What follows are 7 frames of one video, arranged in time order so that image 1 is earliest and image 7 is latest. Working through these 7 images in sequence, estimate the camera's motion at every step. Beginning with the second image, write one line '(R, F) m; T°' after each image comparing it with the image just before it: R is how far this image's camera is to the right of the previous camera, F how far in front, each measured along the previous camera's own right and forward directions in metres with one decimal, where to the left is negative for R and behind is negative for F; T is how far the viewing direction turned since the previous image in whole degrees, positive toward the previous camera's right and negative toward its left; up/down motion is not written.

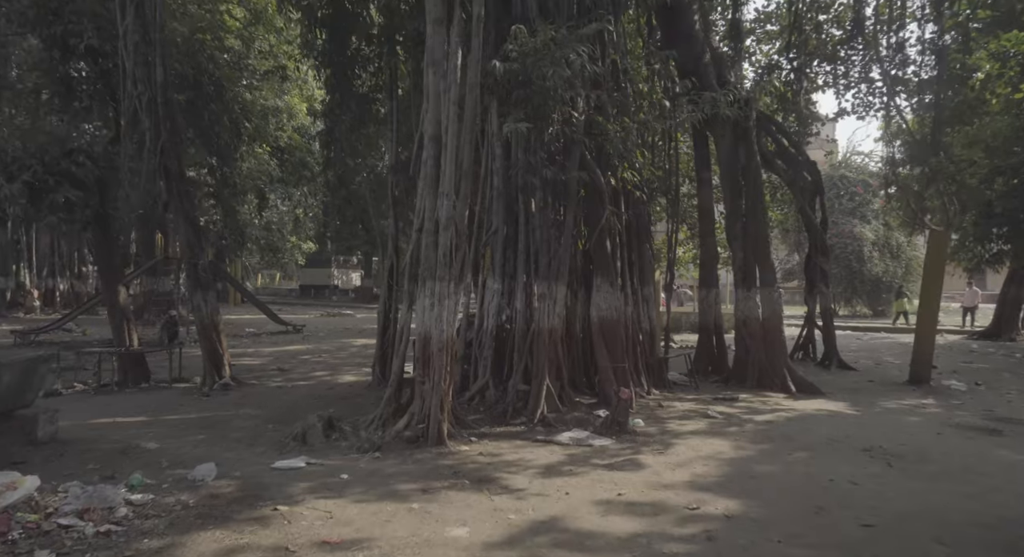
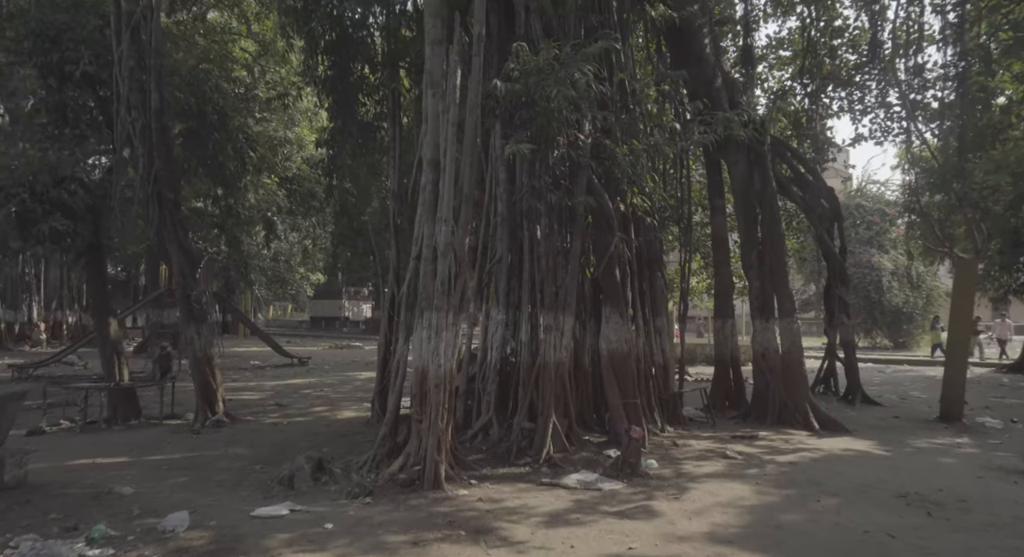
(+0.1, +0.3) m; -1°
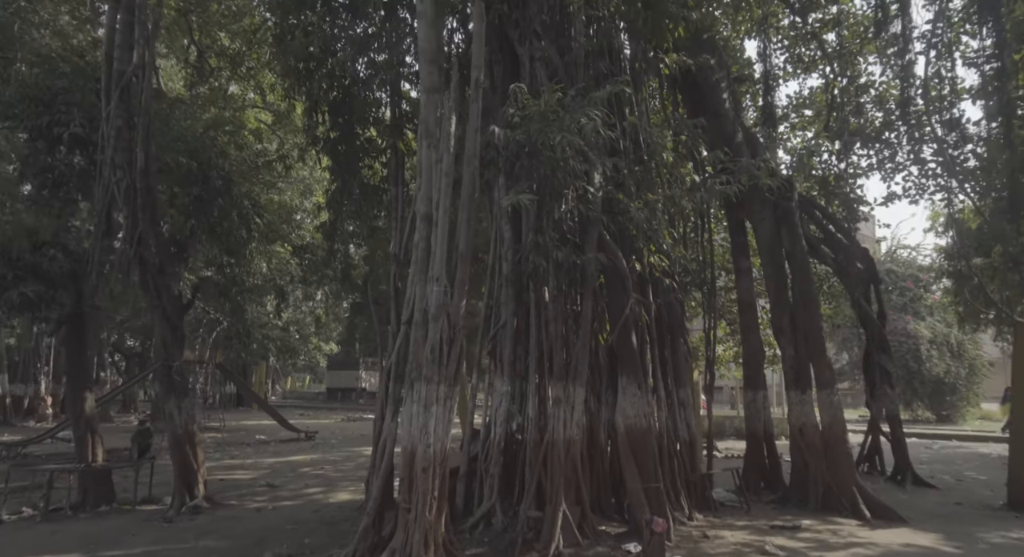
(+0.1, +0.5) m; -2°
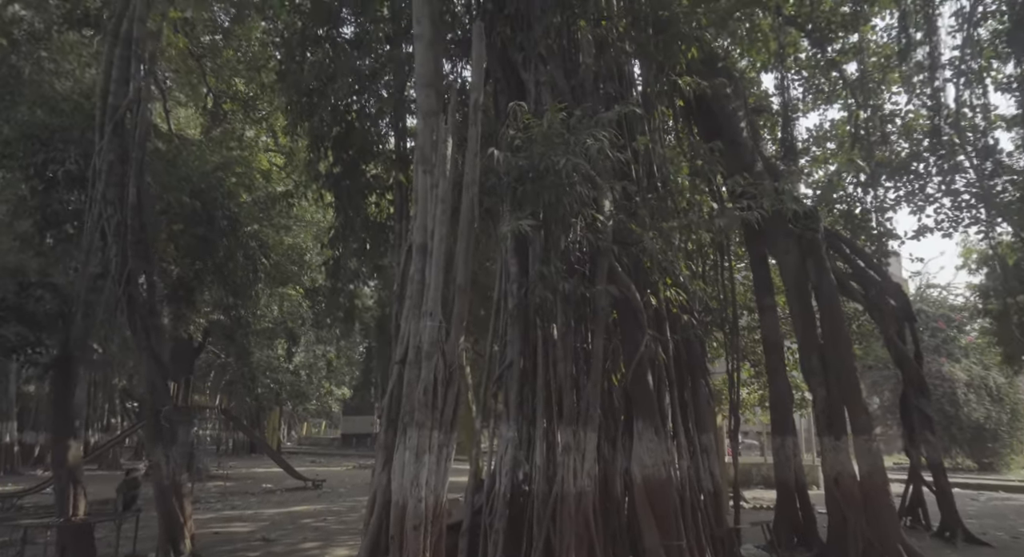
(+0.1, +0.3) m; -2°
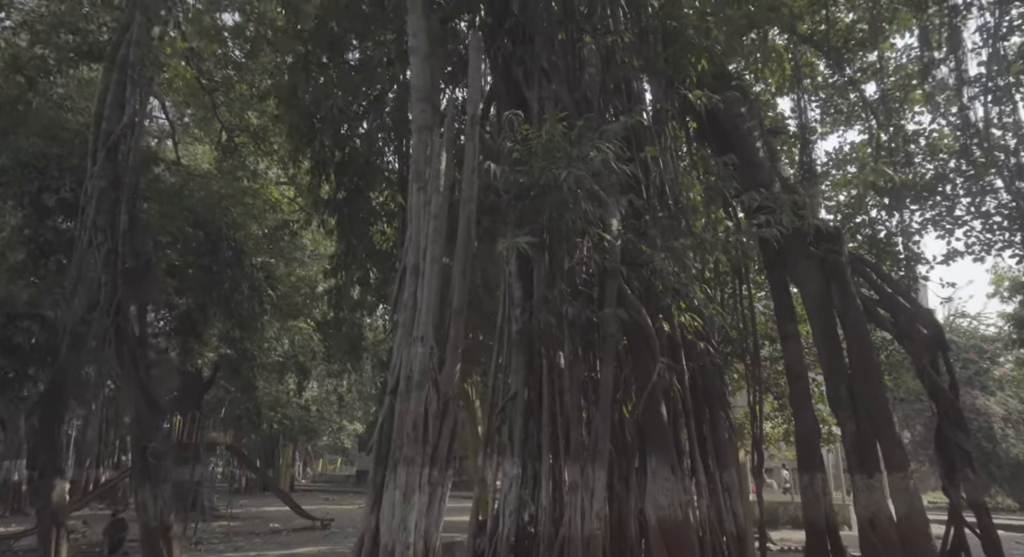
(+0.1, +0.3) m; -2°
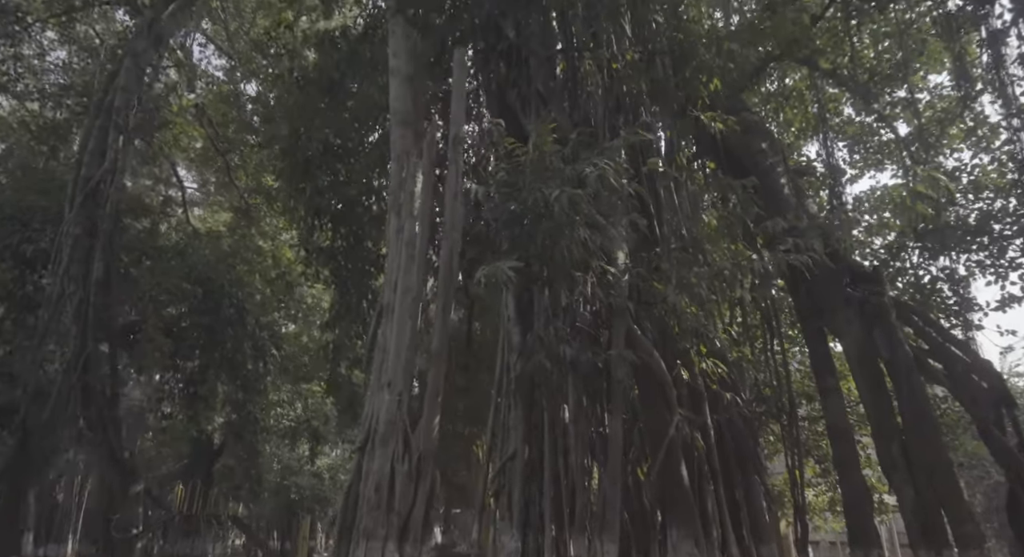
(+0.2, +0.5) m; -2°
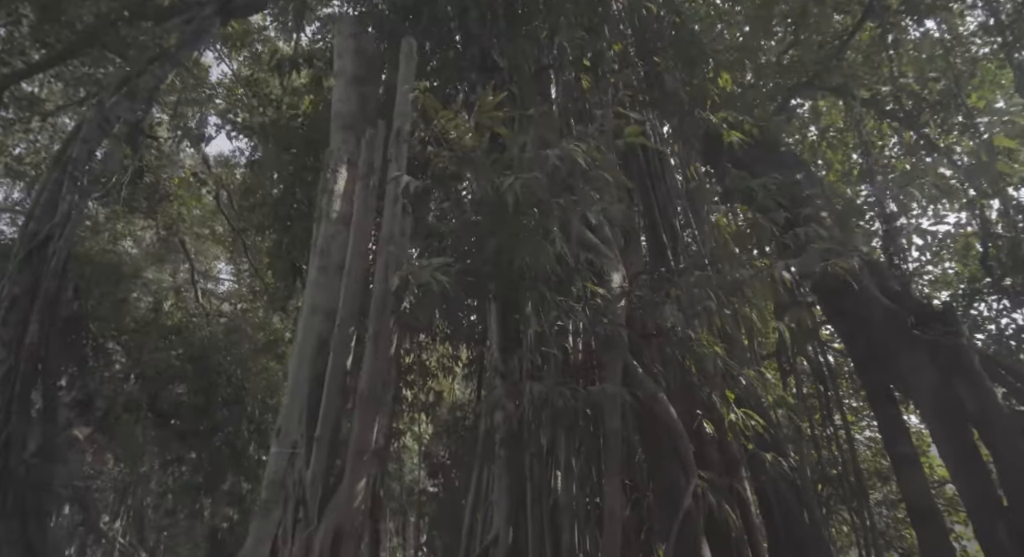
(+0.4, +0.8) m; -4°
